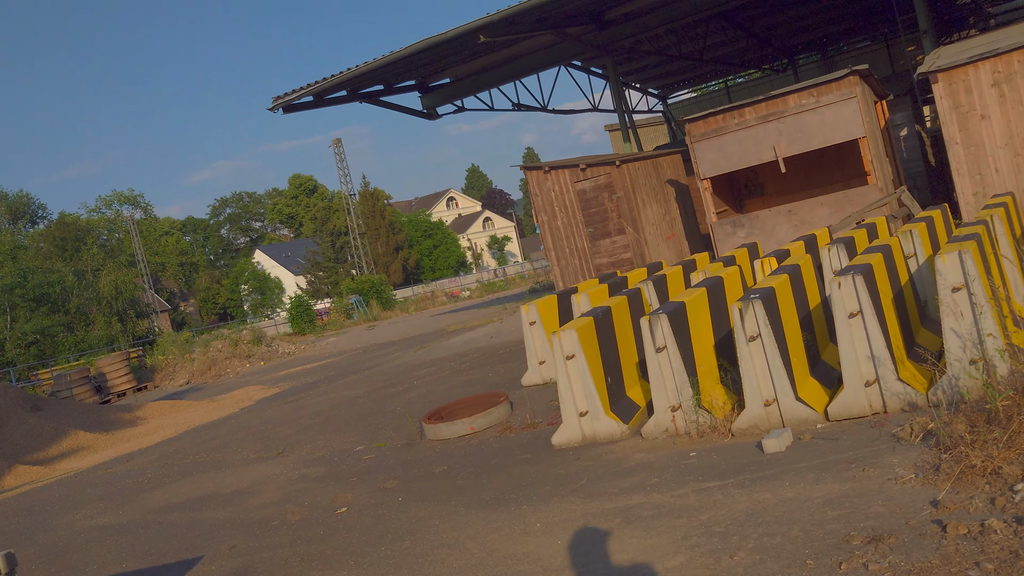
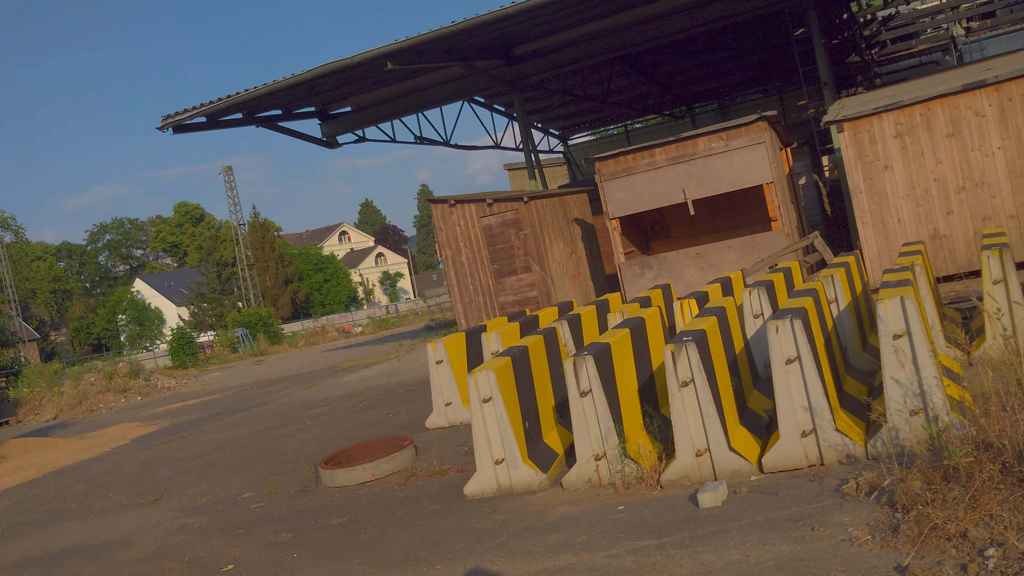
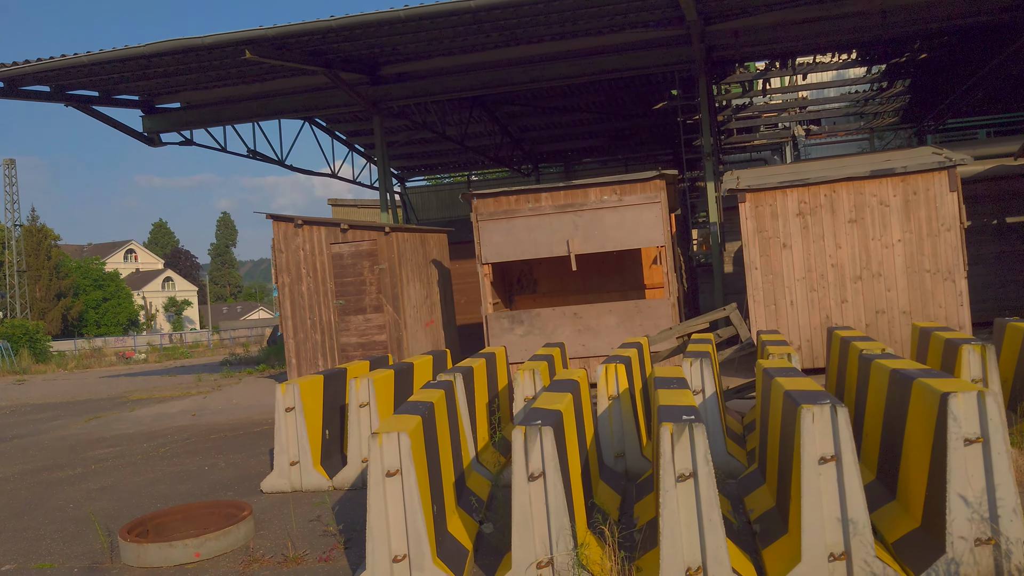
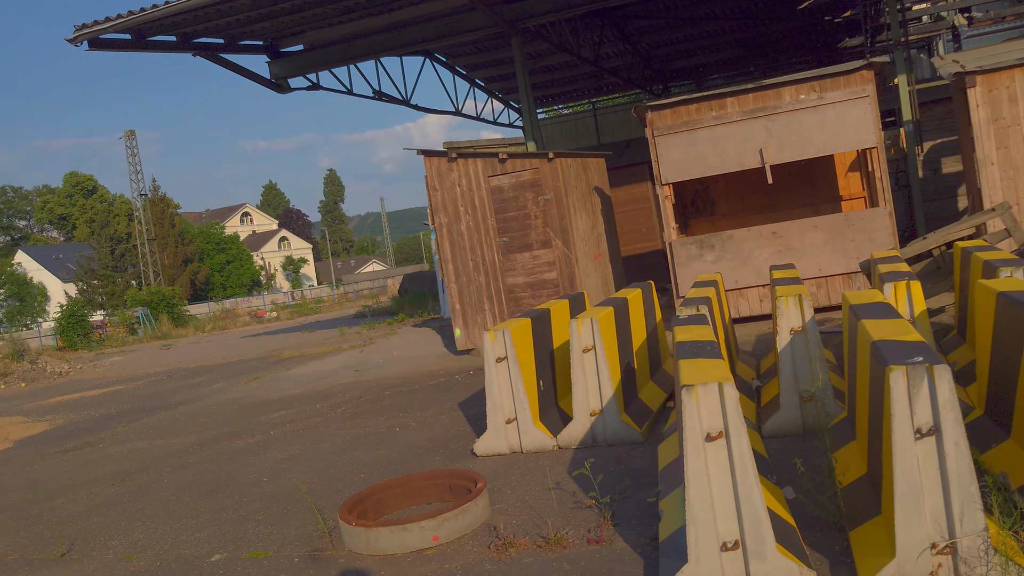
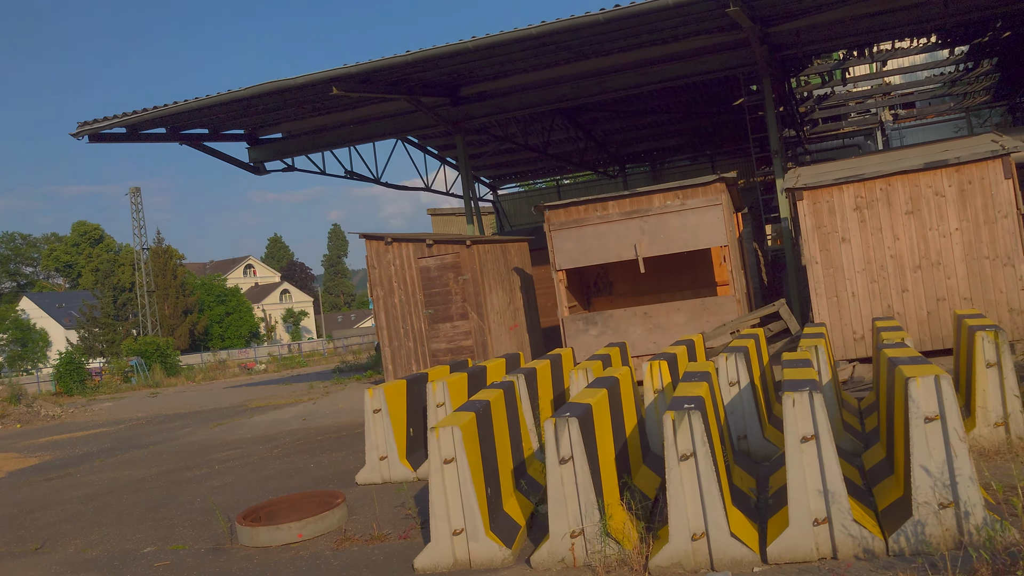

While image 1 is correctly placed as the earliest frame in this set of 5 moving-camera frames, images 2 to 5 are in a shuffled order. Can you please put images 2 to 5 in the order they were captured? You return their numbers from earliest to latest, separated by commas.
2, 5, 3, 4
